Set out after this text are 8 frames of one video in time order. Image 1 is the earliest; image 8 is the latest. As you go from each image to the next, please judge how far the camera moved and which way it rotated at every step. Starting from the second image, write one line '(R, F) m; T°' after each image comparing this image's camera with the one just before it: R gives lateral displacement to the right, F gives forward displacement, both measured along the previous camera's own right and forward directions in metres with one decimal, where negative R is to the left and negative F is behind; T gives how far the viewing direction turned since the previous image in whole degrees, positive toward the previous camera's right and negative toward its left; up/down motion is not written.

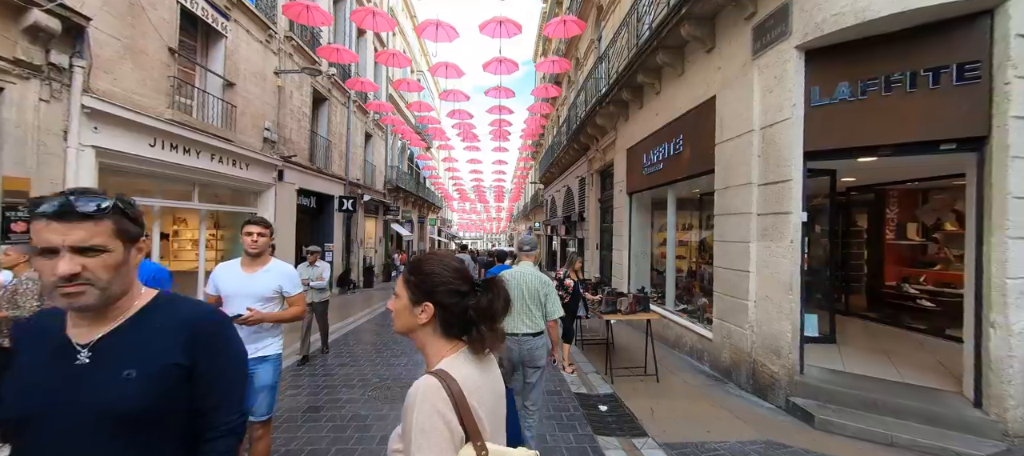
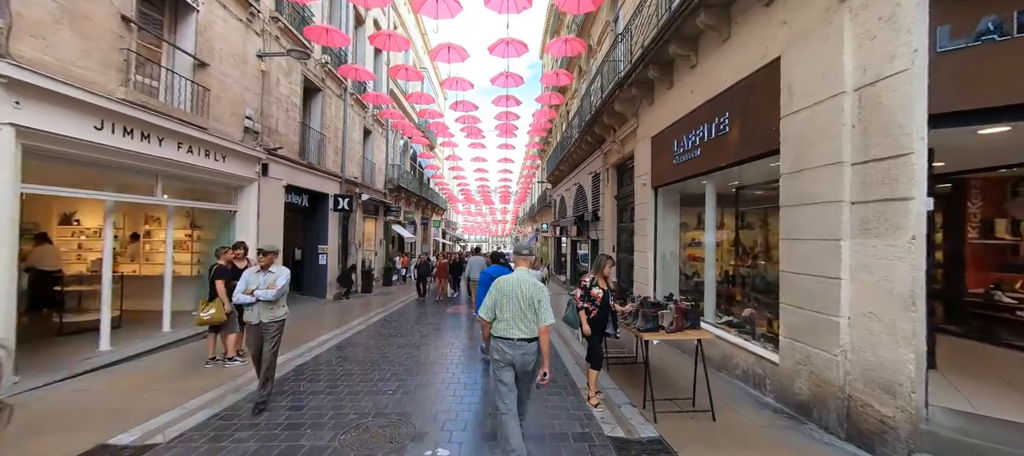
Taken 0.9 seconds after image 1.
(-0.1, +1.1) m; -1°
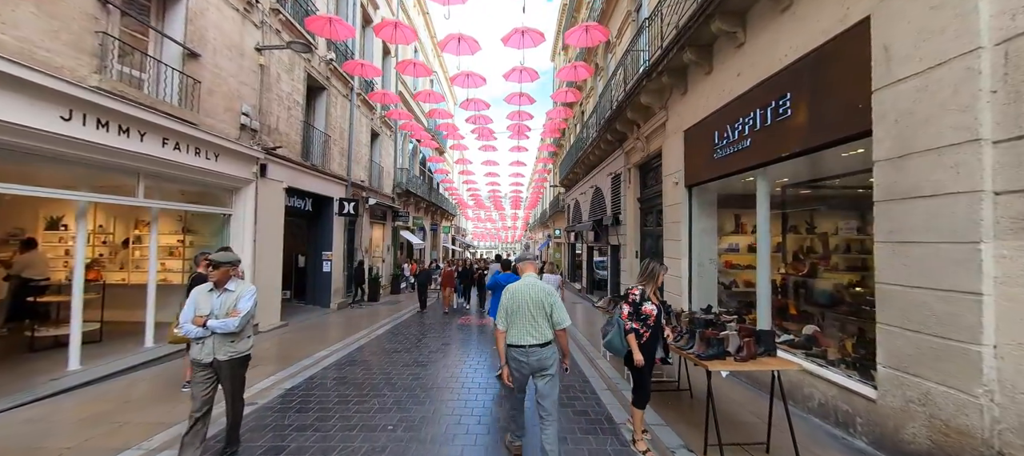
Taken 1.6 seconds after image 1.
(-0.2, +0.8) m; -1°
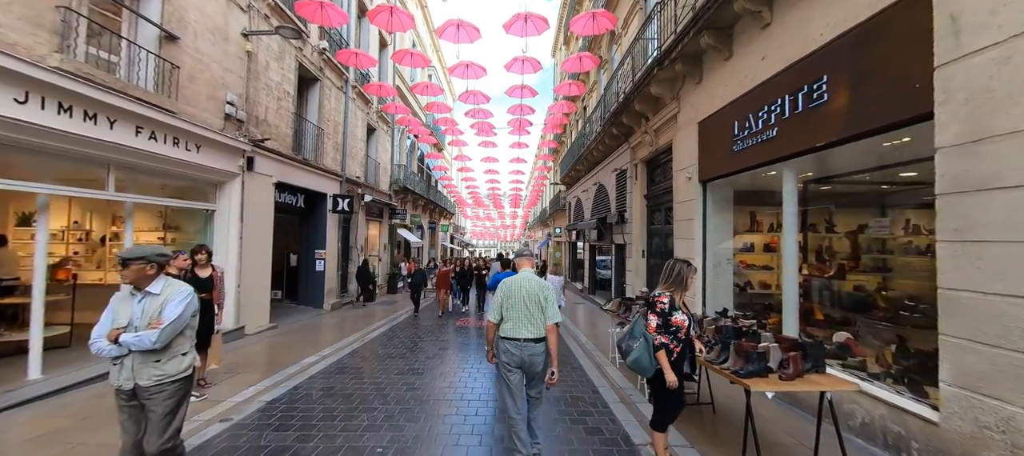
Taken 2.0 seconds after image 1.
(-0.1, +0.5) m; 0°
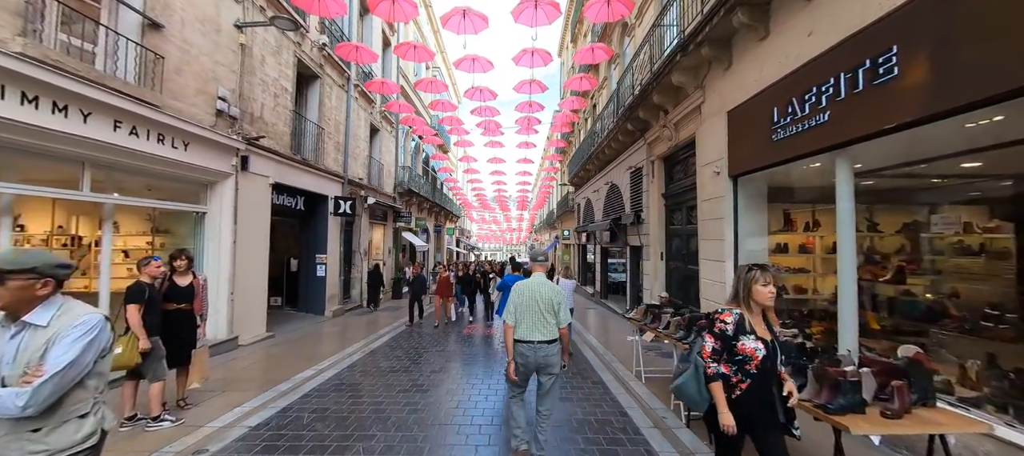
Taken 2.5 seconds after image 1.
(-0.1, +0.6) m; -1°
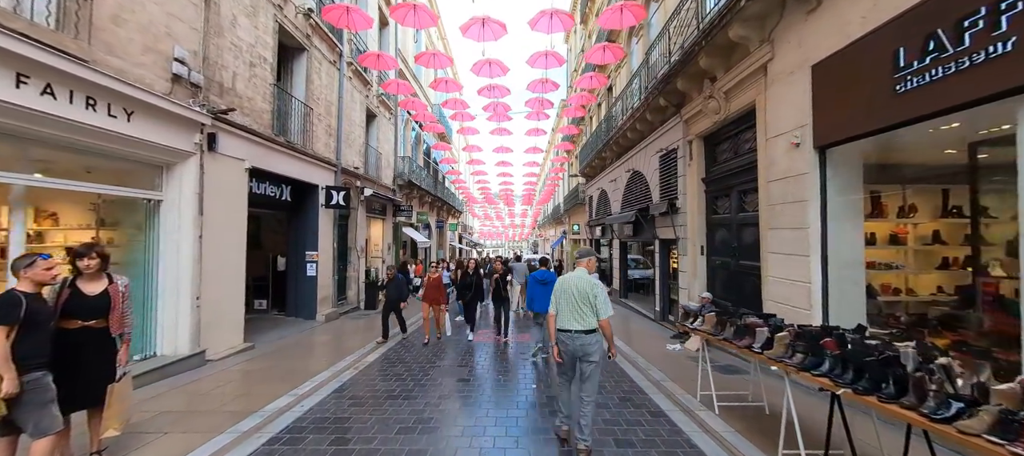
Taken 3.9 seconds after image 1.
(-0.4, +1.3) m; 0°
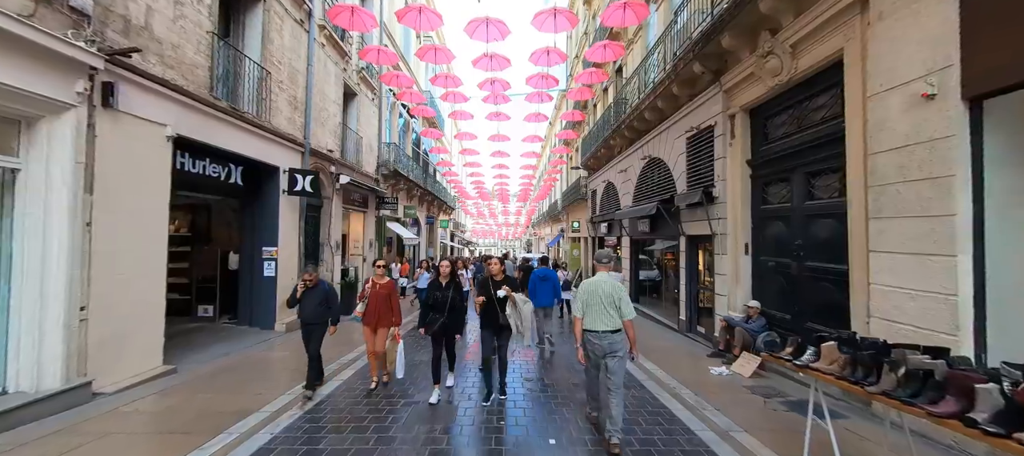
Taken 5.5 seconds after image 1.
(-0.2, +1.6) m; +1°
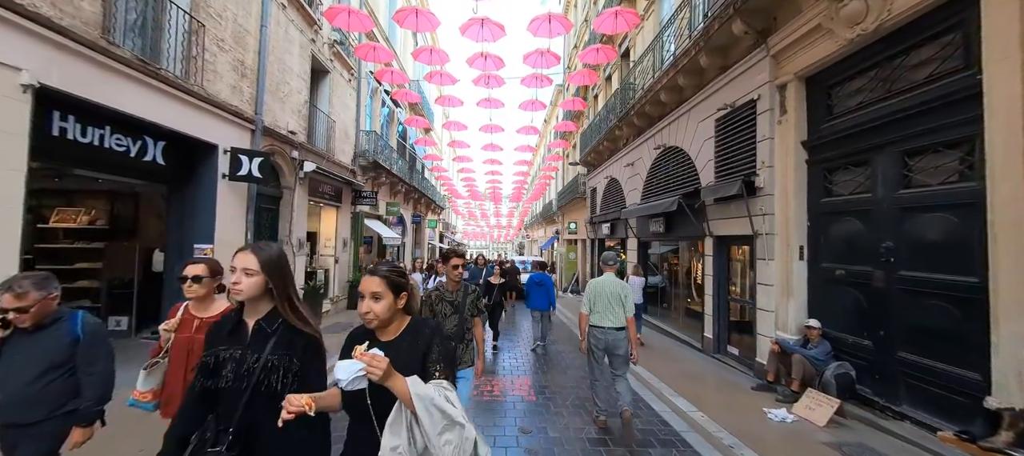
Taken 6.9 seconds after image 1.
(0.0, +1.5) m; +1°
